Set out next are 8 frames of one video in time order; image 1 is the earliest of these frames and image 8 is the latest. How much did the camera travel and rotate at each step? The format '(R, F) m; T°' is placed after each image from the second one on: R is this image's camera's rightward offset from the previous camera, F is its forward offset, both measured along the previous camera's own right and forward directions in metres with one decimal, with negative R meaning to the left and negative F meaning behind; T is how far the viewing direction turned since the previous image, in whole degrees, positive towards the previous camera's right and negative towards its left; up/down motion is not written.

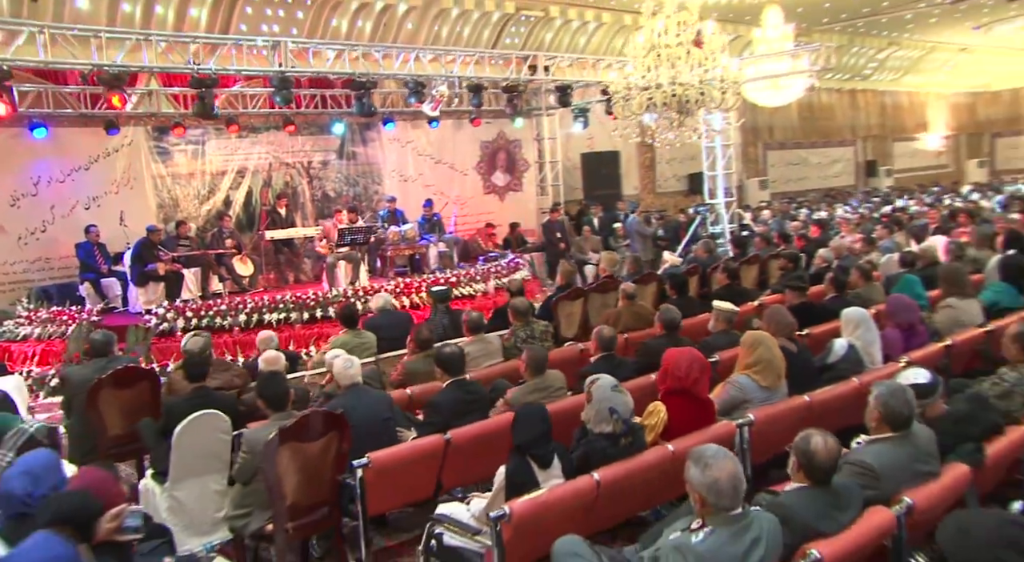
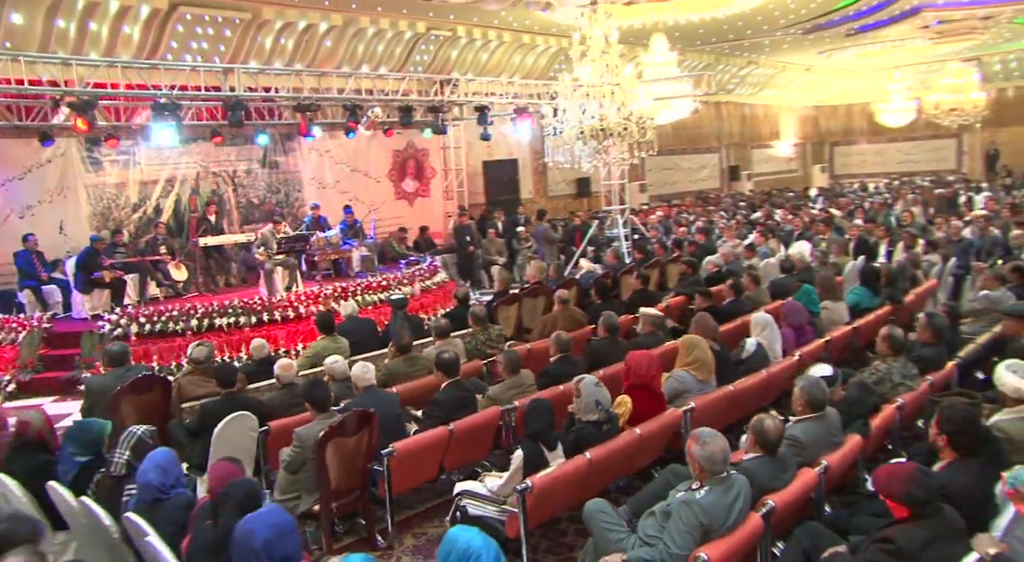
(-0.8, -0.8) m; +9°
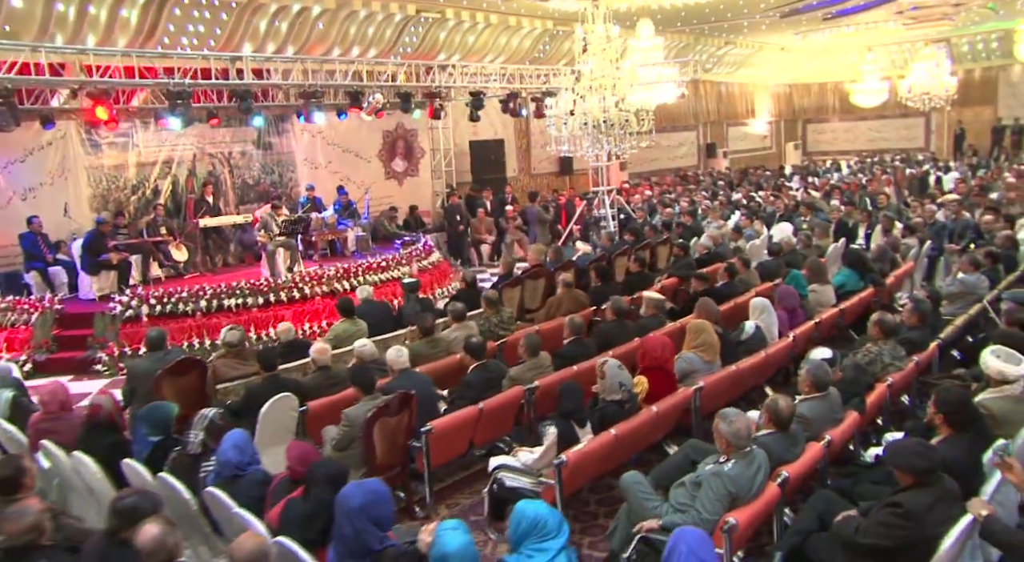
(-0.4, -0.4) m; +2°
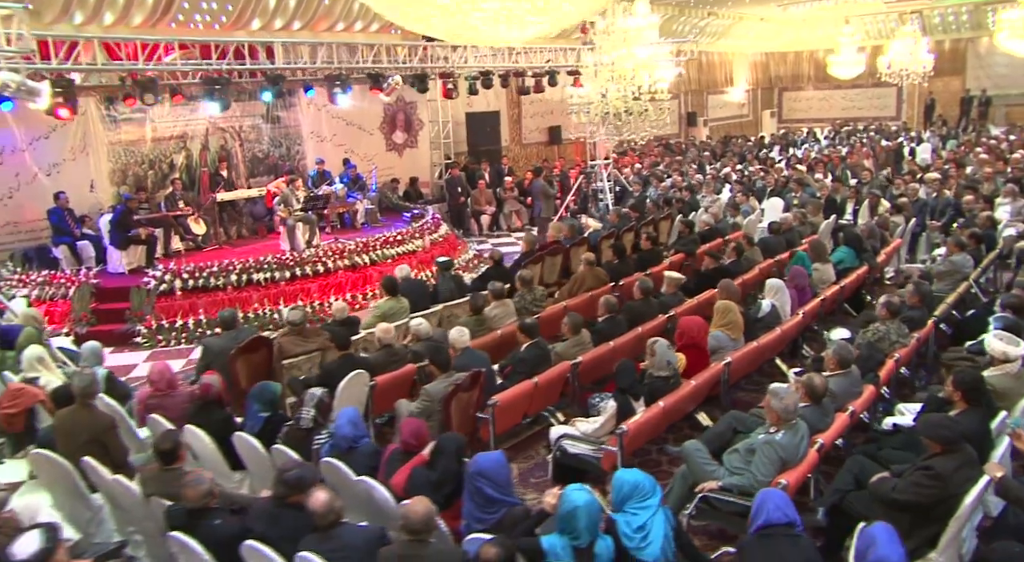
(-0.7, -0.5) m; +2°
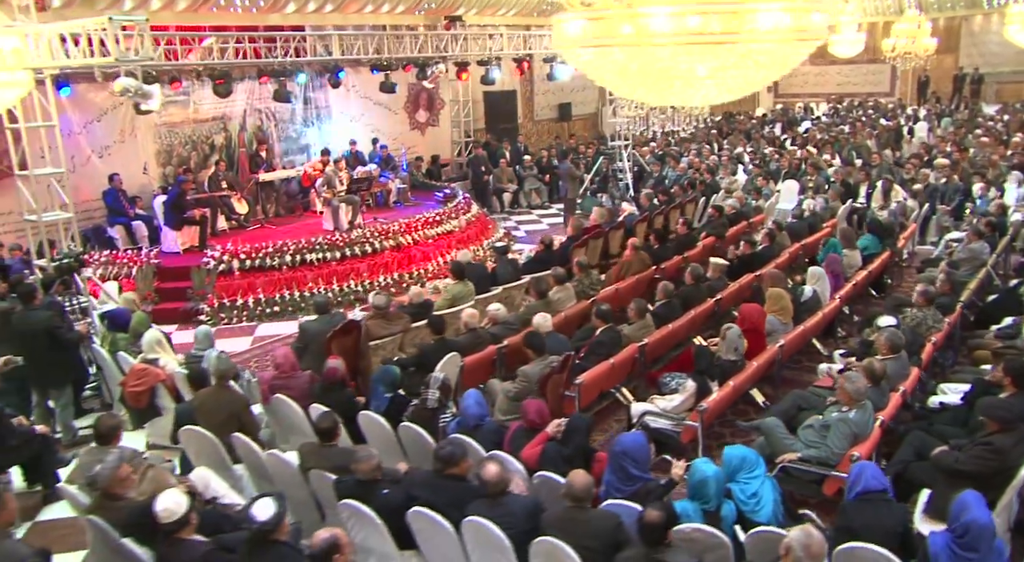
(-0.8, -0.6) m; +1°
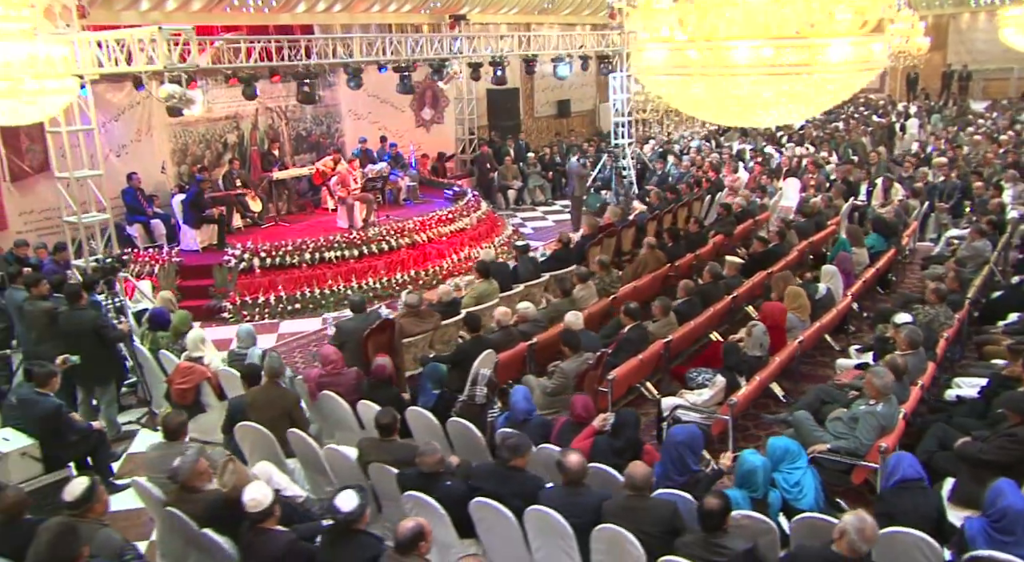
(-0.4, -0.2) m; +1°
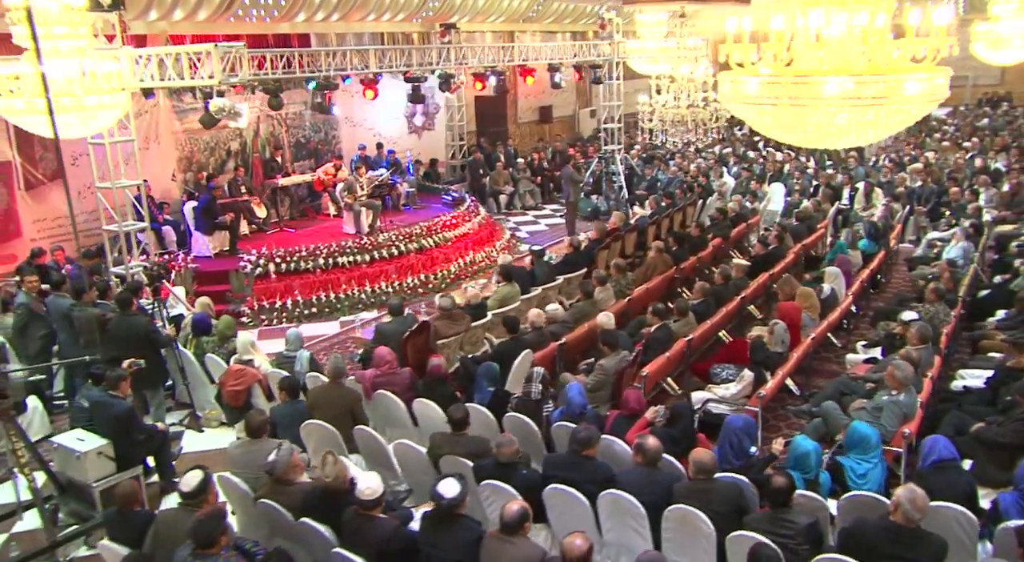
(-0.7, -0.4) m; +3°
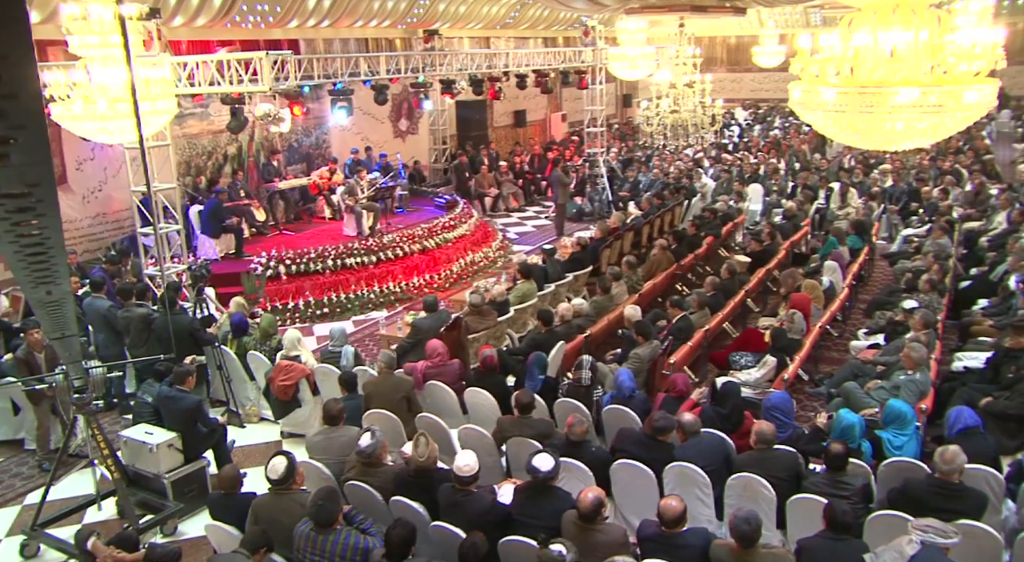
(-0.8, -0.3) m; +4°
